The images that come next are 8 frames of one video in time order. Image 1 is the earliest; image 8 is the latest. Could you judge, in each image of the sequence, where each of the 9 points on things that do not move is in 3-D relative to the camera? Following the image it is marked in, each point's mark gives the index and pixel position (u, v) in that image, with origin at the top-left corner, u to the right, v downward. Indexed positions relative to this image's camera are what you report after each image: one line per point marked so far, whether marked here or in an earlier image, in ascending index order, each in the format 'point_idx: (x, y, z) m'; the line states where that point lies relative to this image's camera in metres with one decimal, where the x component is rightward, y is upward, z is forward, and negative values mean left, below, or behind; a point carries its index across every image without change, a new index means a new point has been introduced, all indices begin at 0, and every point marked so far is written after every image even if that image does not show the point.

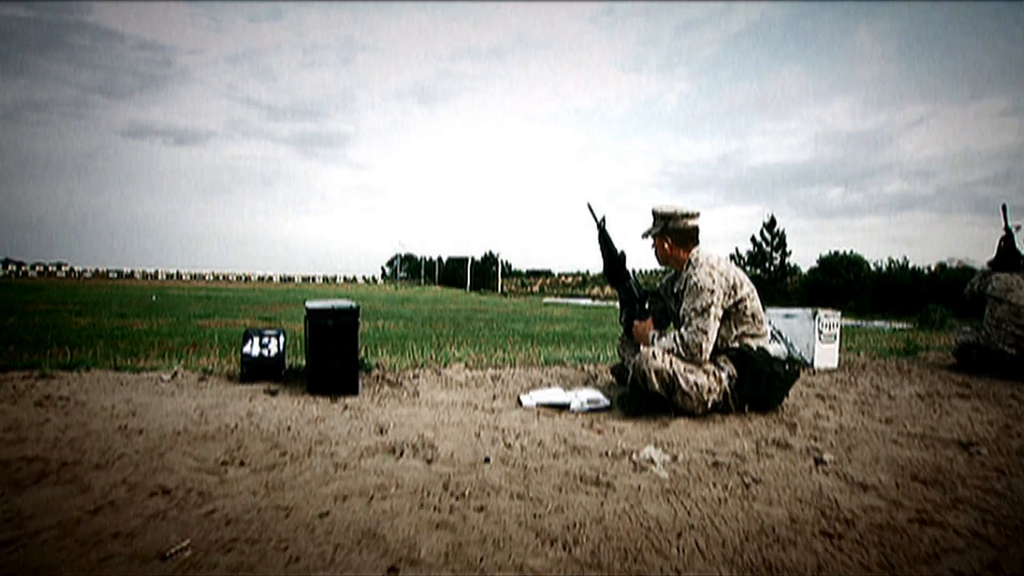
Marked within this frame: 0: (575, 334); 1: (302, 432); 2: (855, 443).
0: (+0.7, -0.5, +7.9) m
1: (-1.0, -0.7, +3.2) m
2: (+1.6, -0.7, +3.2) m
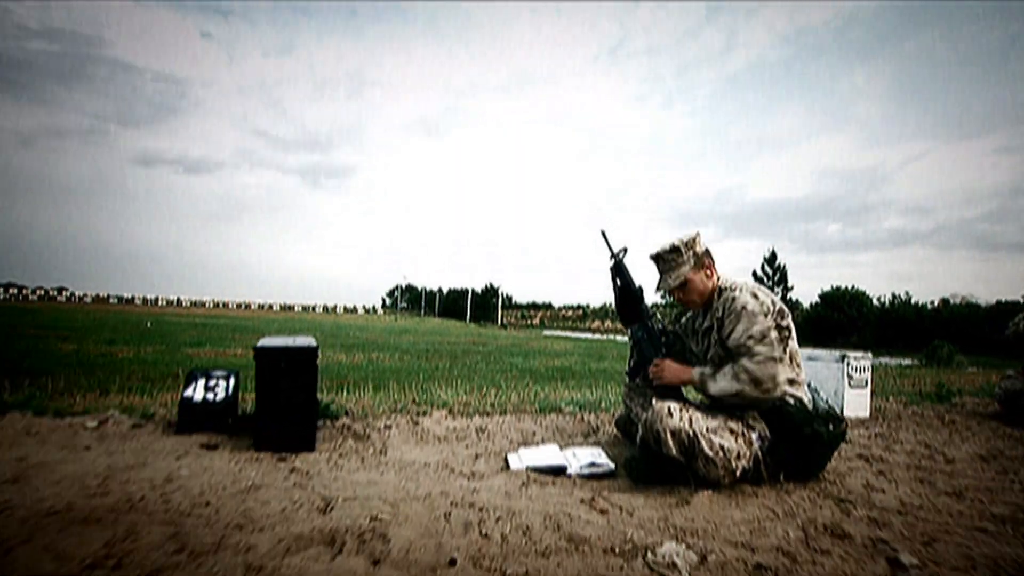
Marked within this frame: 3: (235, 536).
0: (+0.7, -0.9, +7.2) m
1: (-1.0, -0.8, +2.5) m
2: (+1.5, -0.9, +2.5) m
3: (-0.9, -0.8, +2.2) m
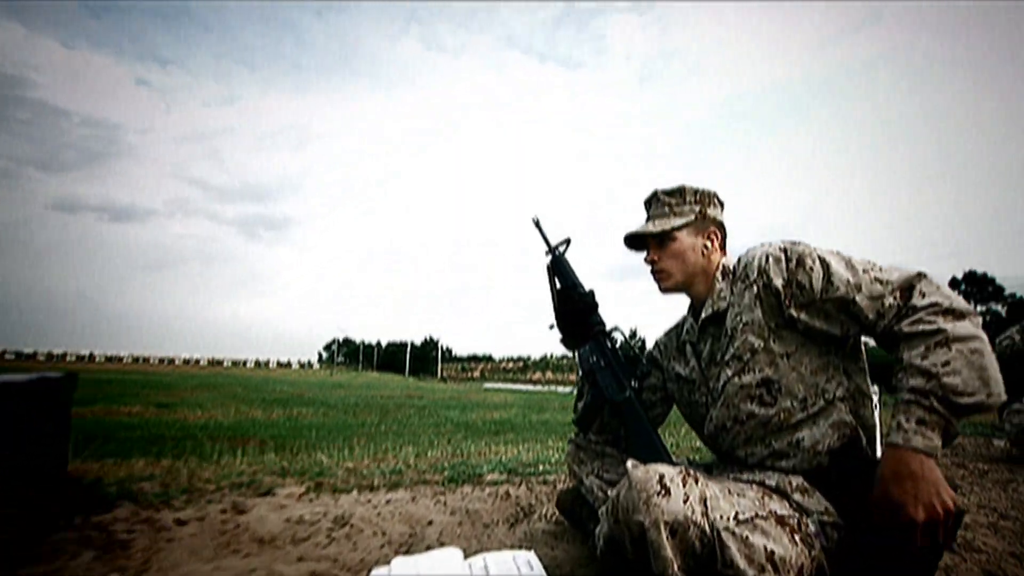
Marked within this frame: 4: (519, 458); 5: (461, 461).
0: (0.0, -1.1, +5.7) m
1: (-1.3, -0.7, +0.8) m
2: (+1.2, -0.8, +1.0) m
3: (-1.2, -0.7, +0.6) m
4: (+0.1, -0.8, +3.4) m
5: (-0.2, -0.8, +3.3) m
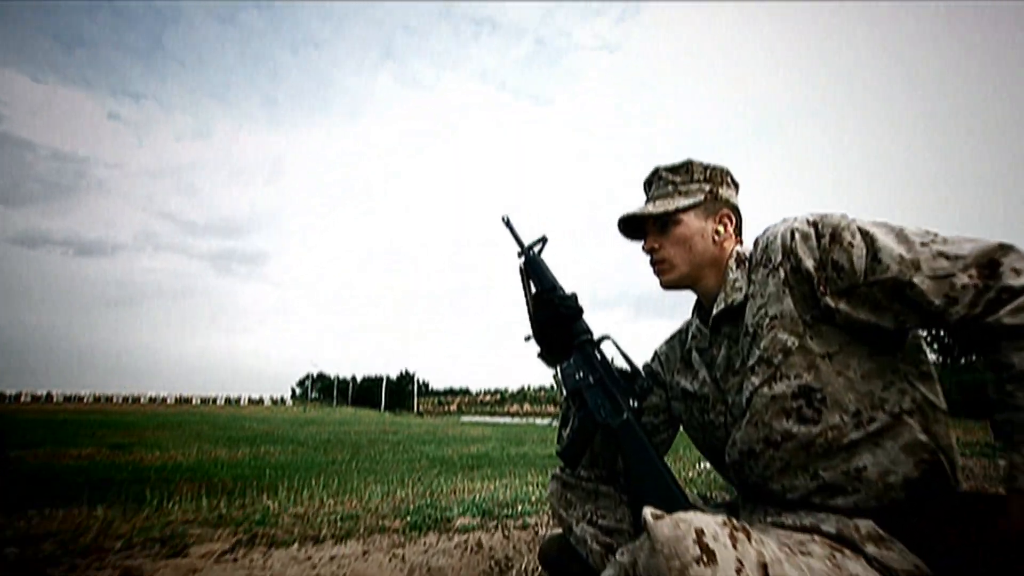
0: (-0.2, -1.3, +5.1) m
1: (-1.4, -0.6, +0.2) m
2: (+1.2, -0.7, +0.5) m
3: (-1.2, -0.6, 0.0) m
4: (-0.1, -0.9, +2.9) m
5: (-0.3, -0.9, +2.8) m
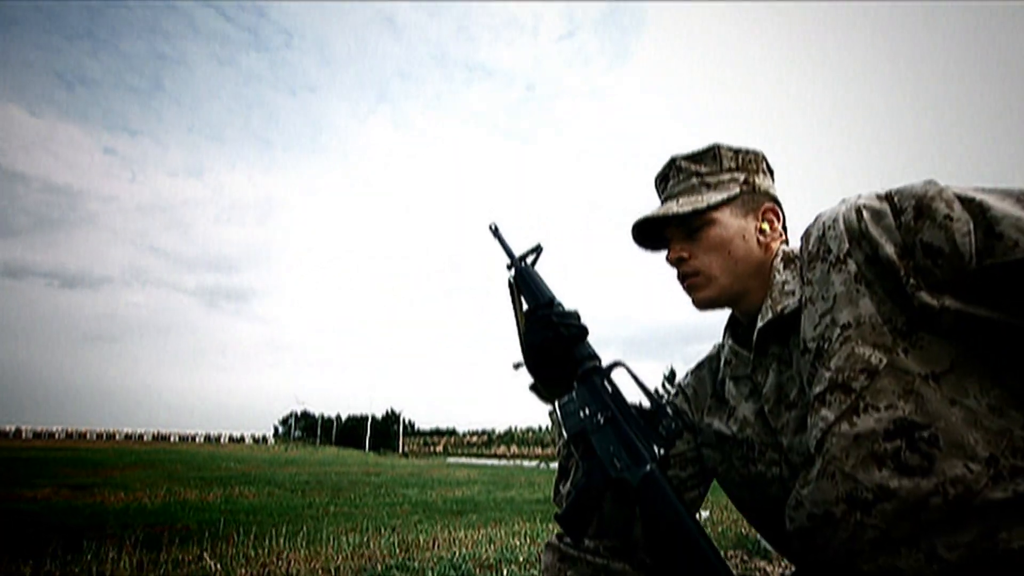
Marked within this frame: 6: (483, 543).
0: (-0.3, -1.5, +4.5) m
1: (-1.4, -0.5, -0.4) m
2: (+1.2, -0.6, 0.0) m
3: (-1.2, -0.4, -0.6) m
4: (-0.1, -0.9, +2.3) m
5: (-0.4, -0.9, +2.2) m
6: (-0.1, -0.9, +2.4) m
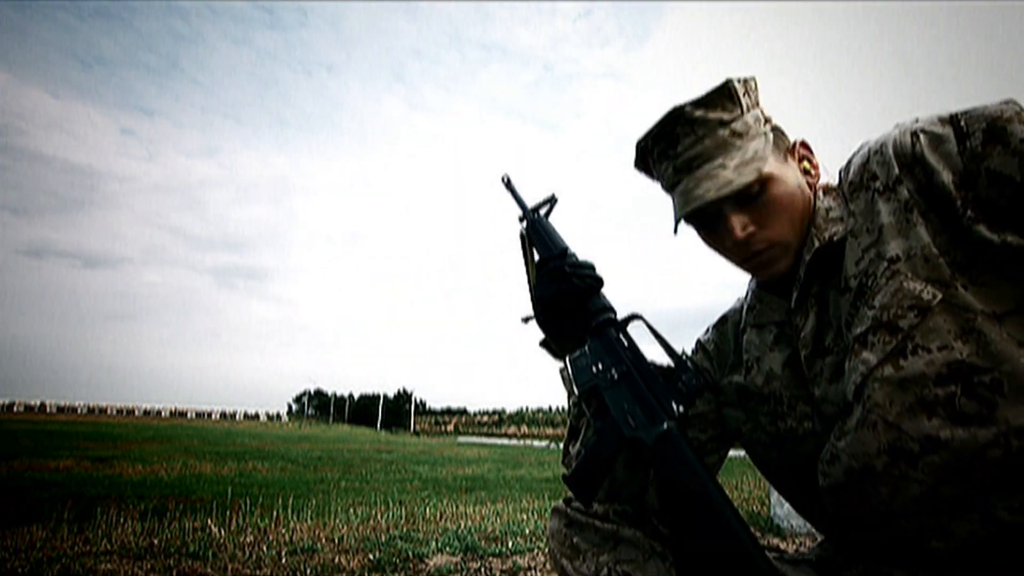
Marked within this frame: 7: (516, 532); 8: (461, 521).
0: (-0.3, -1.2, +4.4) m
1: (-1.4, -0.4, -0.4) m
2: (+1.1, -0.5, -0.1) m
3: (-1.2, -0.4, -0.7) m
4: (-0.1, -0.8, +2.2) m
5: (-0.4, -0.8, +2.1) m
6: (-0.1, -0.8, +2.3) m
7: (0.0, -0.8, +2.3) m
8: (-0.2, -0.8, +2.2) m
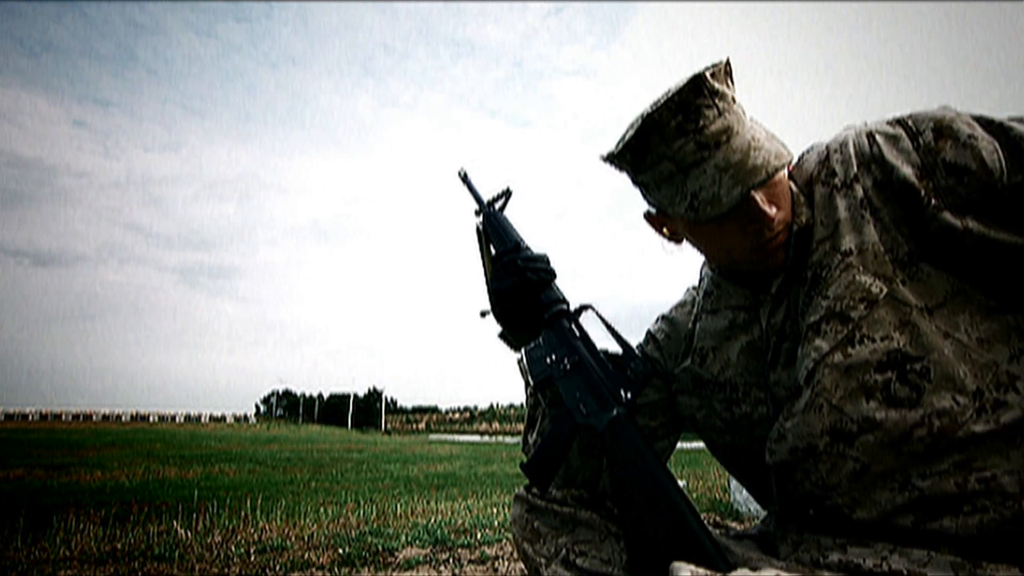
0: (-0.5, -1.2, +4.5) m
1: (-1.4, -0.4, -0.4) m
2: (+1.1, -0.5, 0.0) m
3: (-1.2, -0.4, -0.7) m
4: (-0.2, -0.8, +2.3) m
5: (-0.5, -0.8, +2.1) m
6: (-0.2, -0.8, +2.3) m
7: (-0.1, -0.8, +2.4) m
8: (-0.3, -0.7, +2.3) m
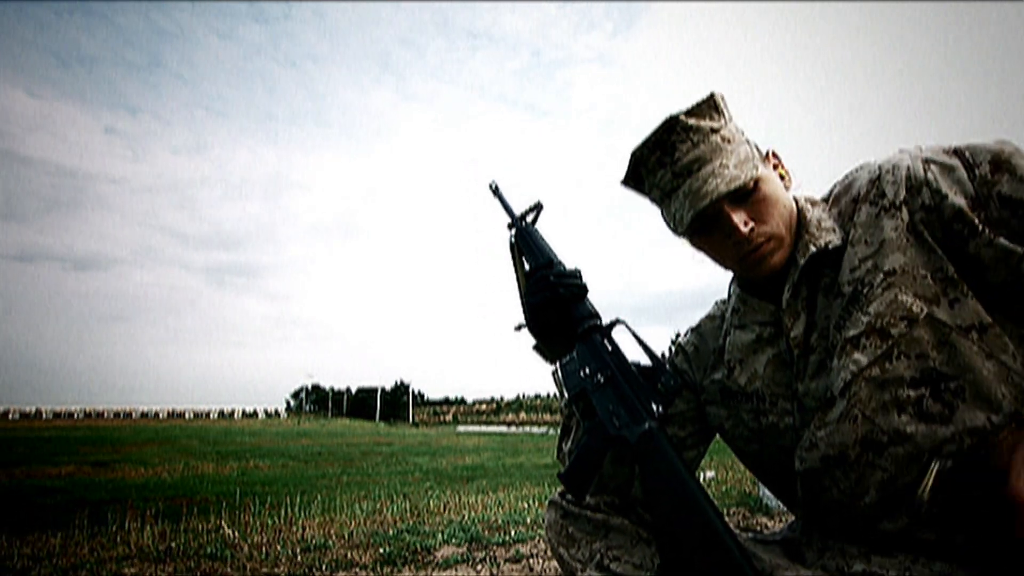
0: (-0.3, -1.2, +4.6) m
1: (-1.4, -0.5, -0.3) m
2: (+1.1, -0.6, 0.0) m
3: (-1.2, -0.5, -0.5) m
4: (-0.1, -0.8, +2.4) m
5: (-0.4, -0.8, +2.3) m
6: (-0.1, -0.8, +2.4) m
7: (0.0, -0.9, +2.5) m
8: (-0.2, -0.8, +2.4) m
